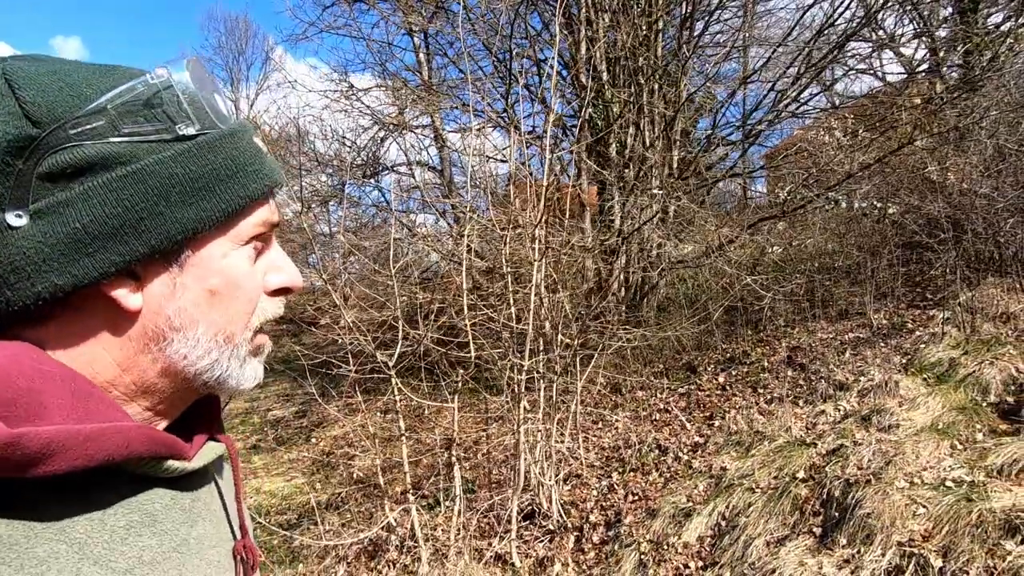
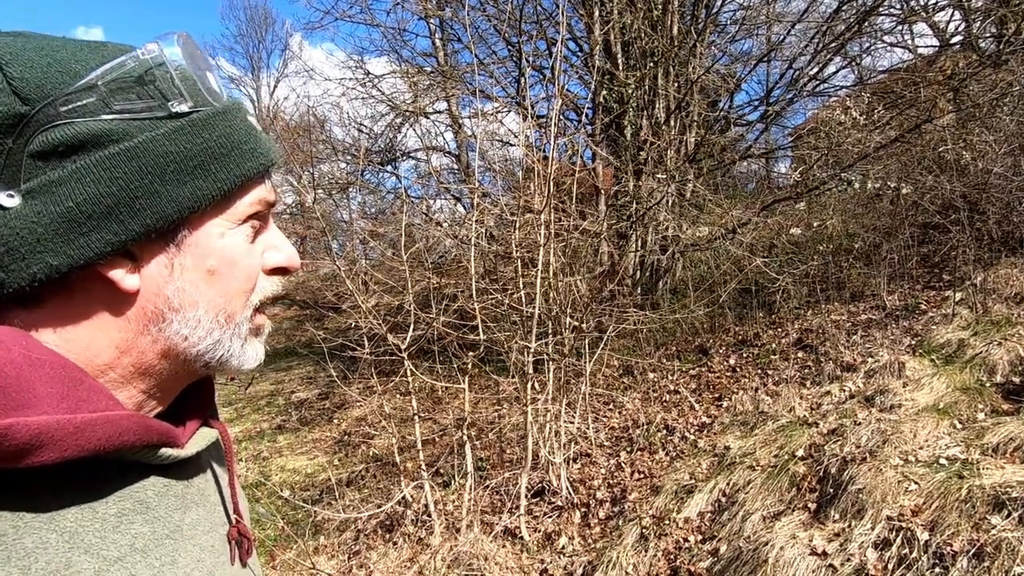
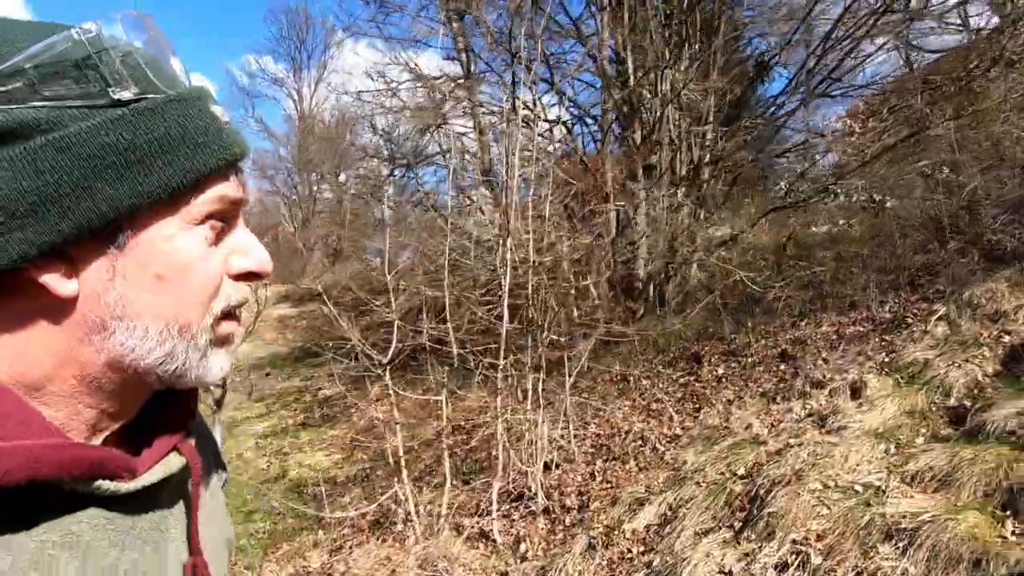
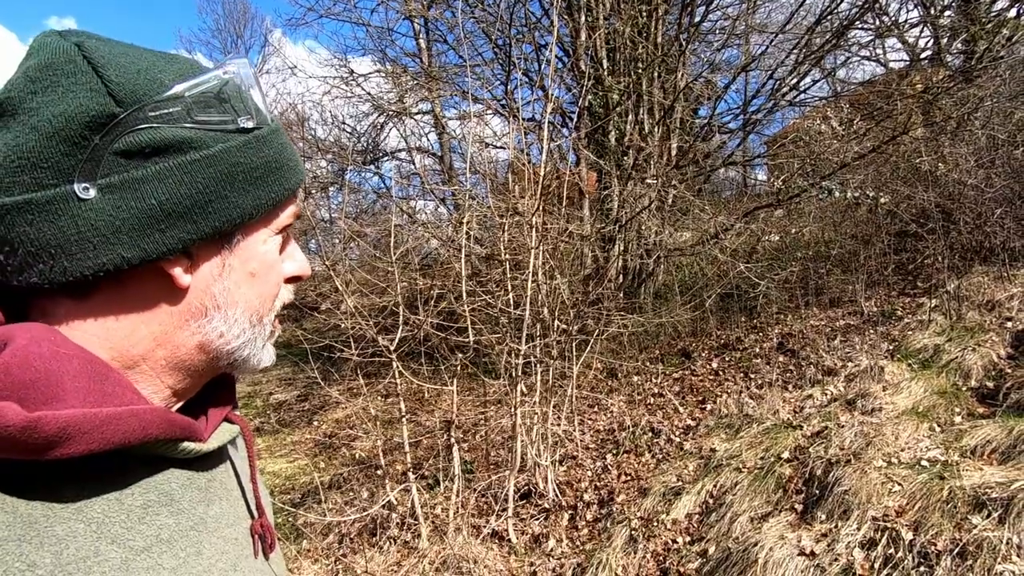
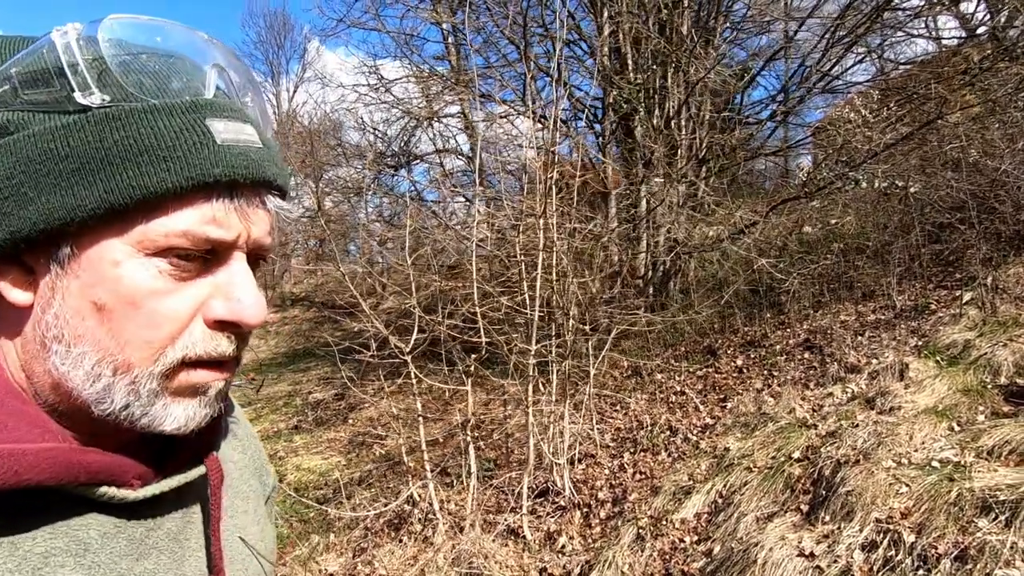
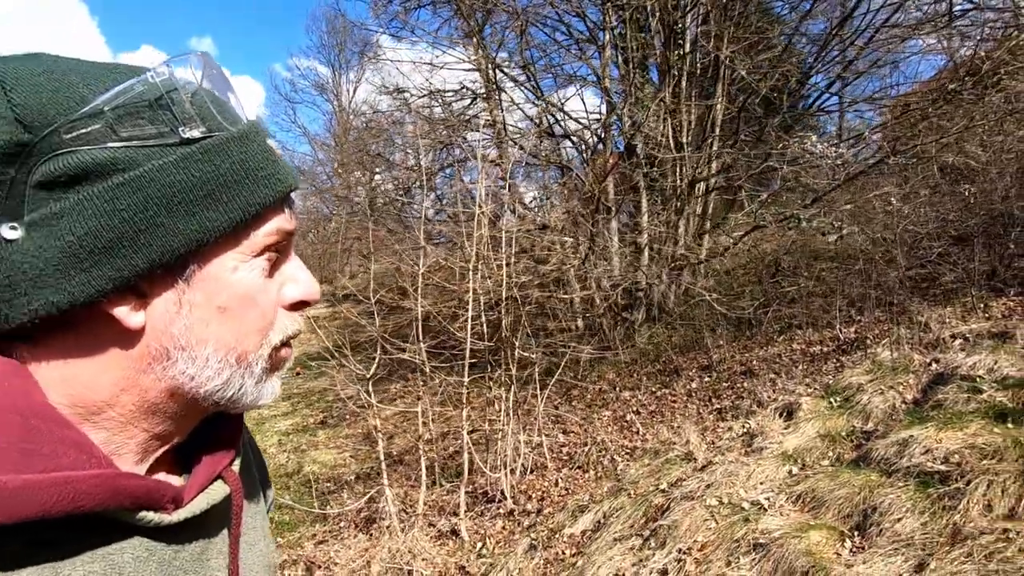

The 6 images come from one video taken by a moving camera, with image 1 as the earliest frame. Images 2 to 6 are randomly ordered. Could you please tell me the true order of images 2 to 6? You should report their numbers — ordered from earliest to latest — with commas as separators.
4, 2, 5, 3, 6
